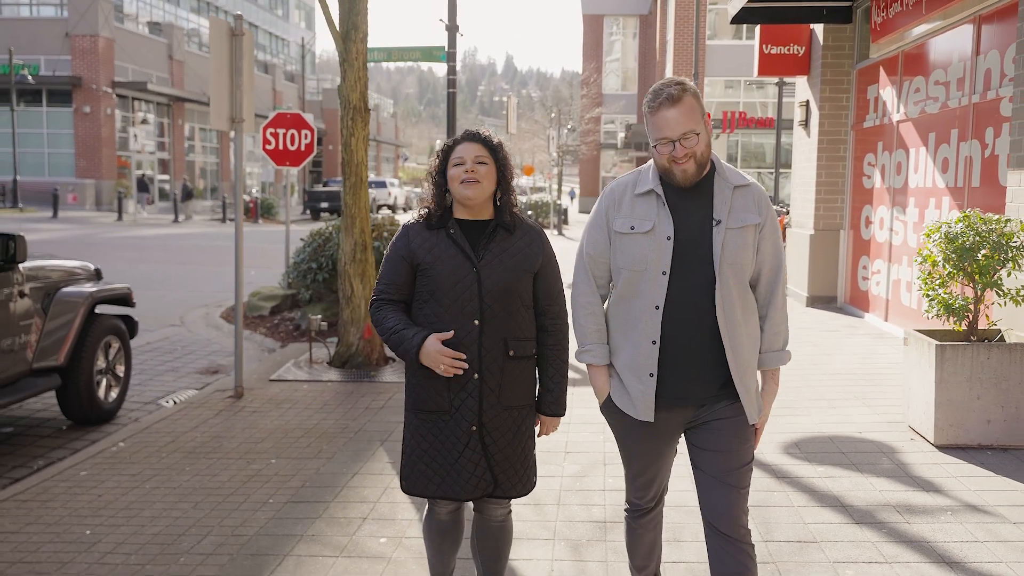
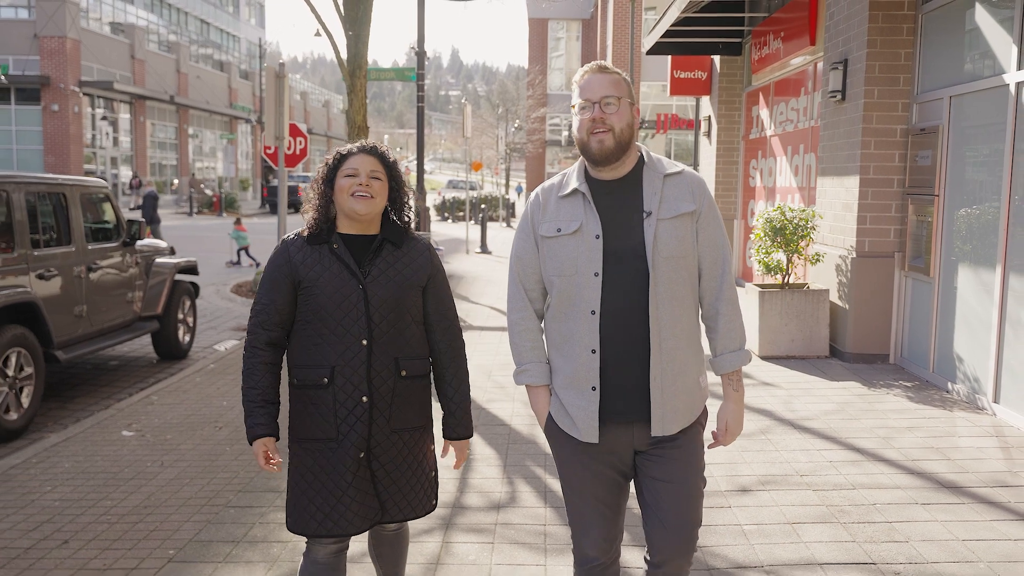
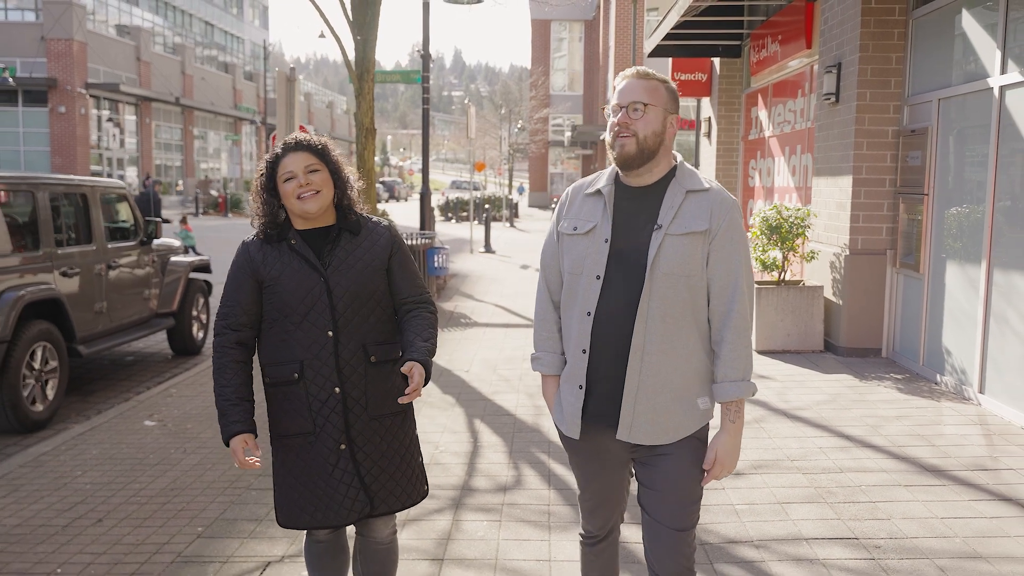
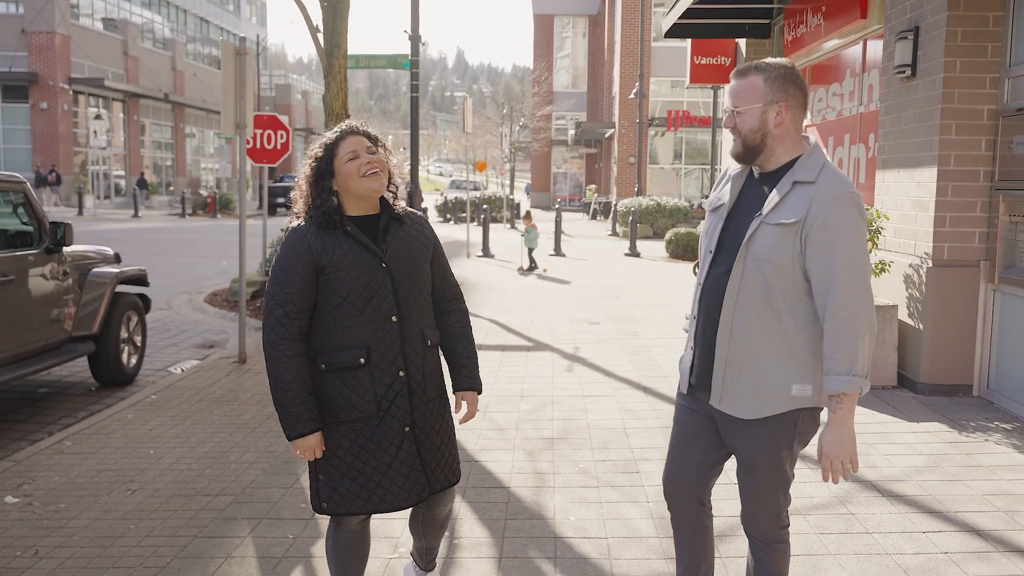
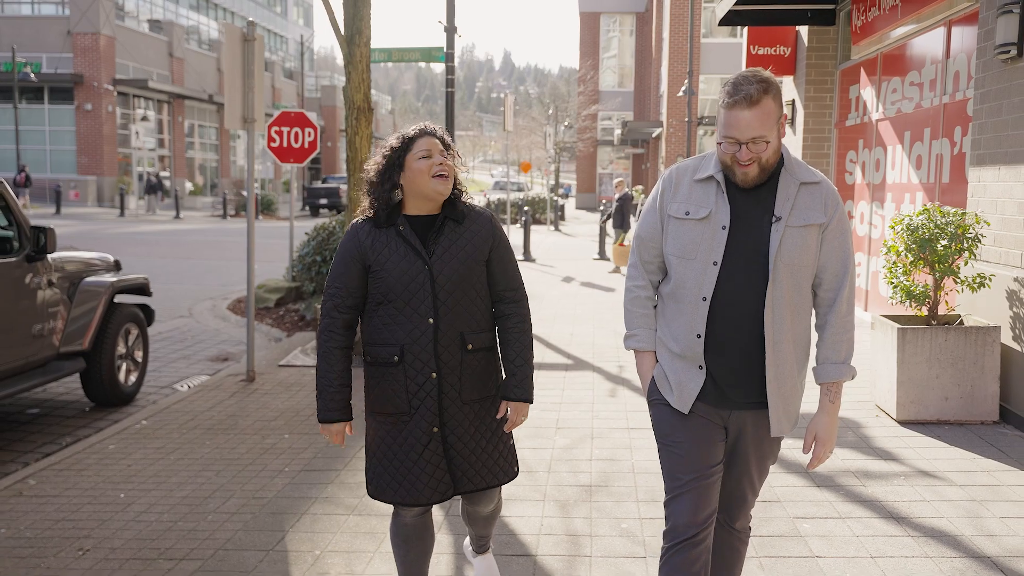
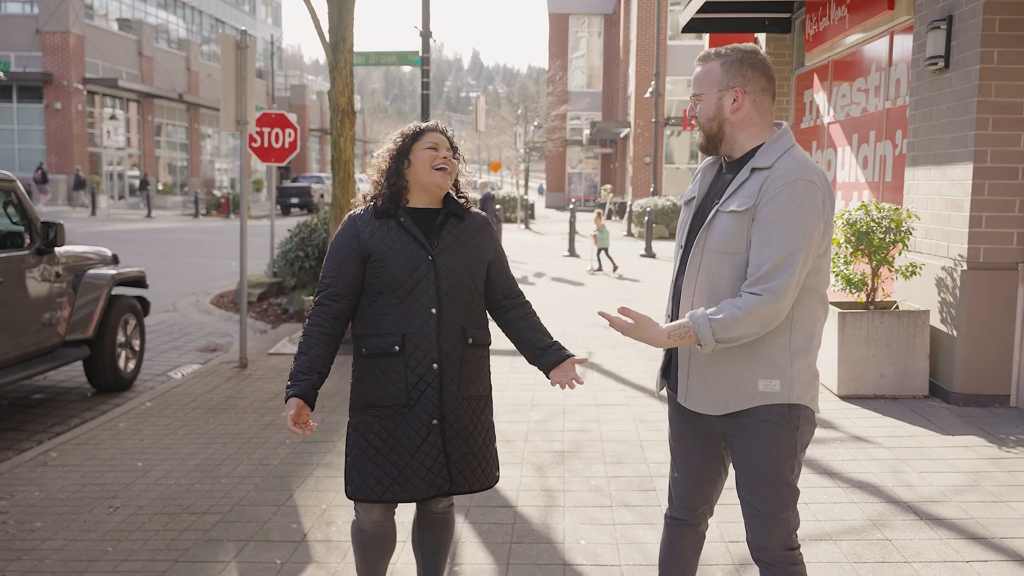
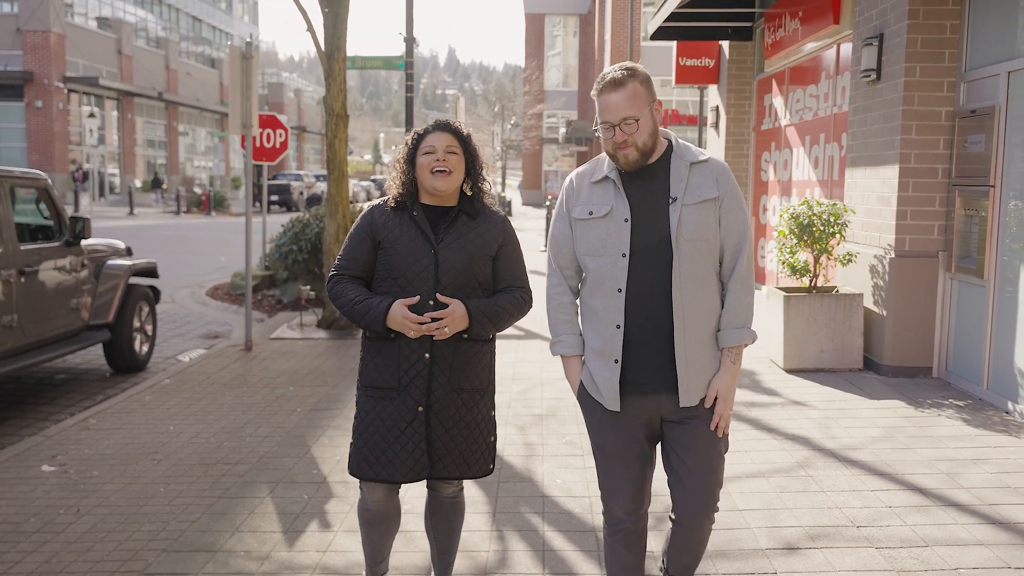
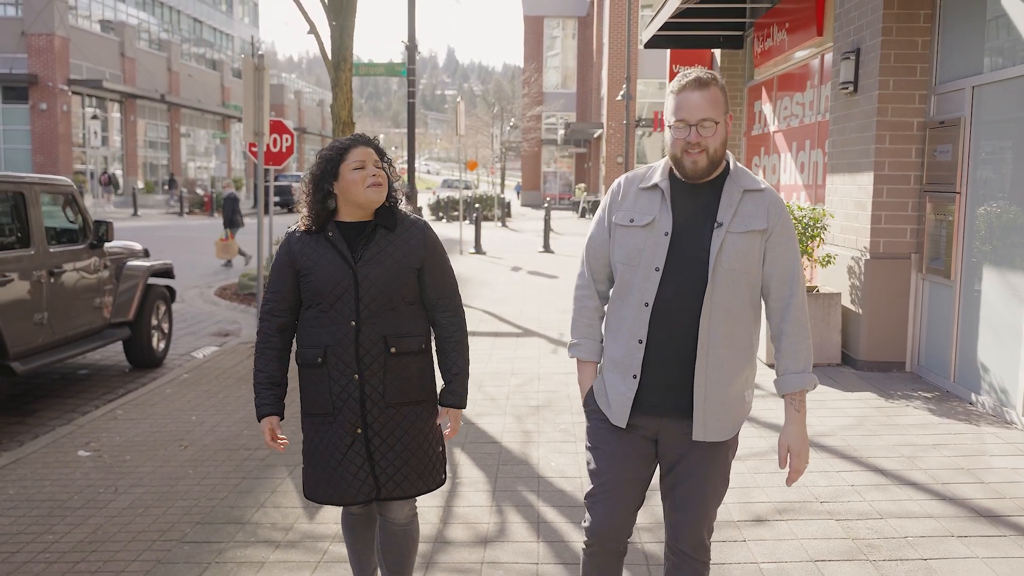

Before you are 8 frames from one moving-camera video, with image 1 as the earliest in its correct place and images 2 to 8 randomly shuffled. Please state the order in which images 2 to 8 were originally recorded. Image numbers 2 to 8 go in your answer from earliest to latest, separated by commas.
5, 6, 4, 7, 8, 2, 3
